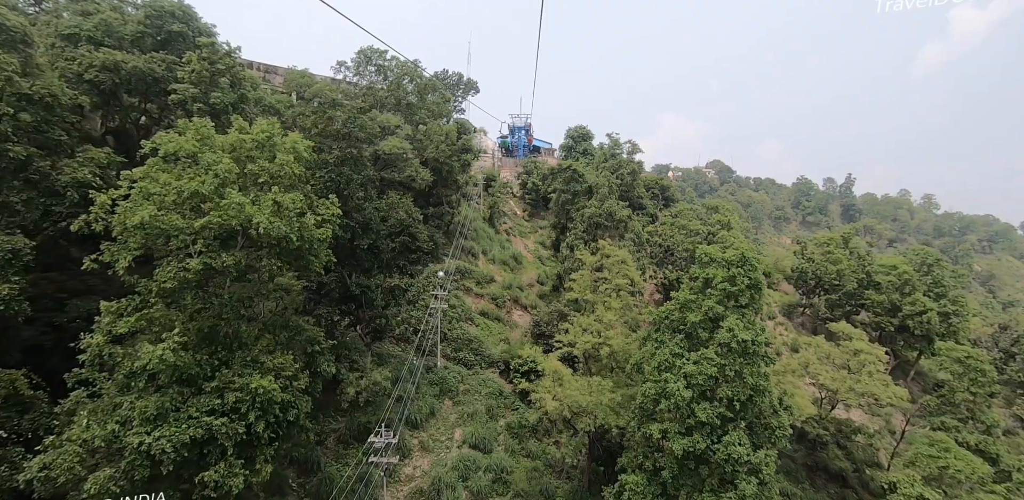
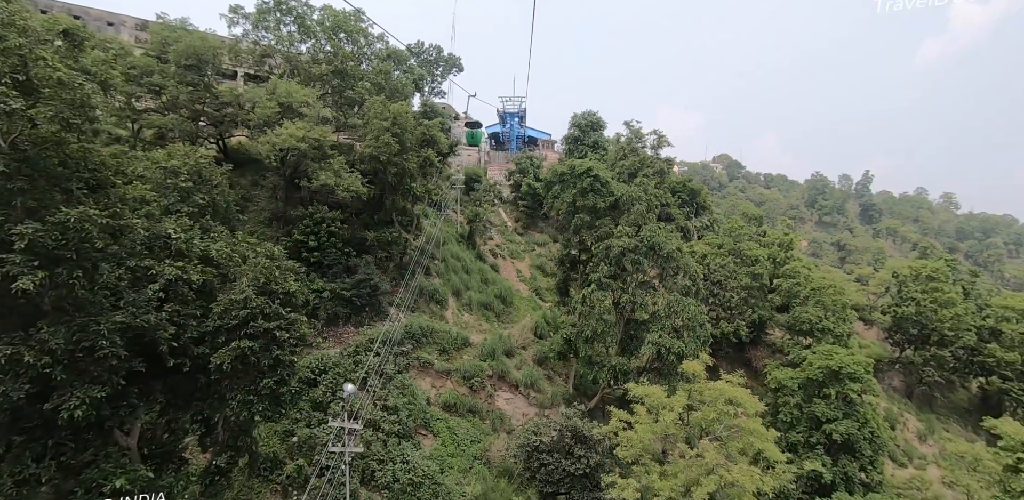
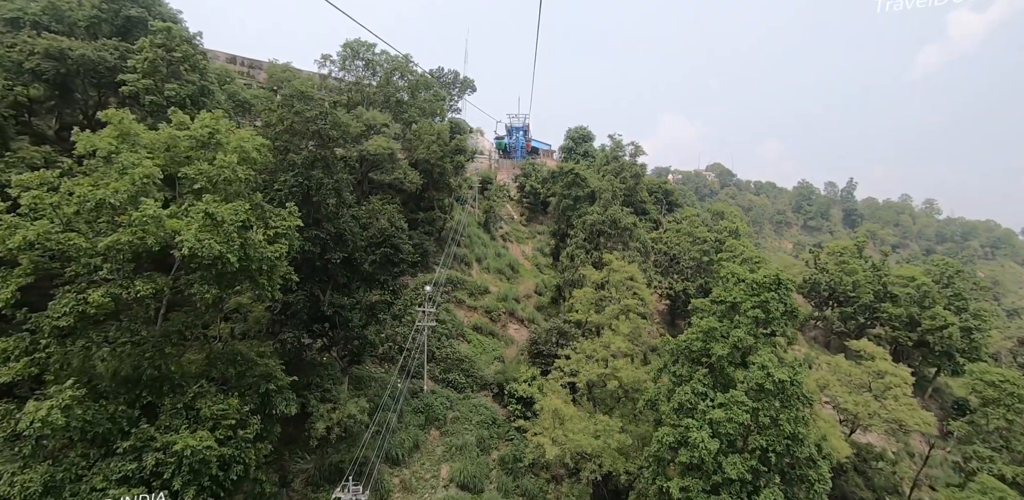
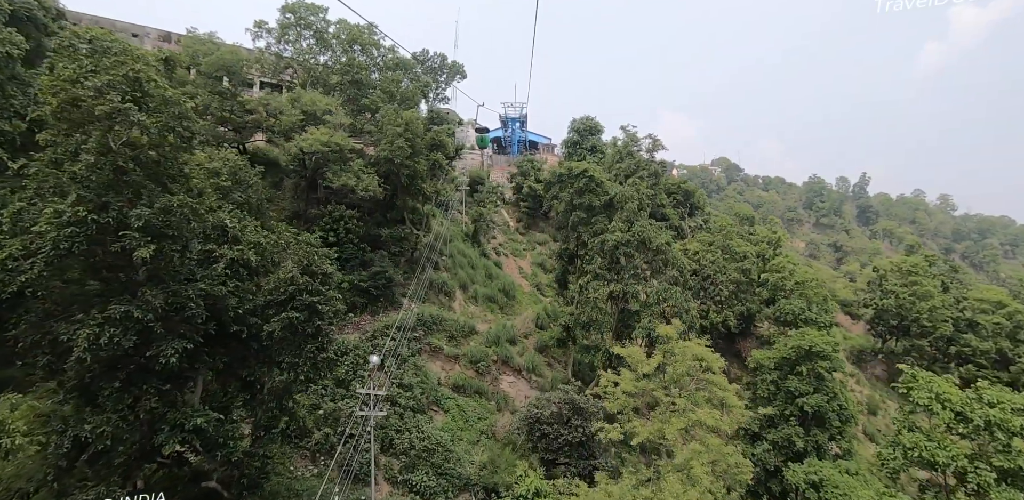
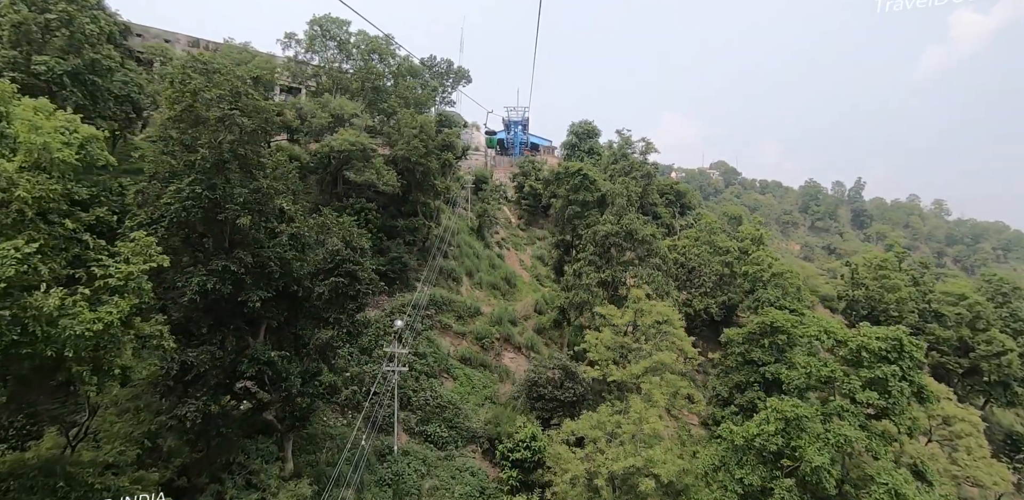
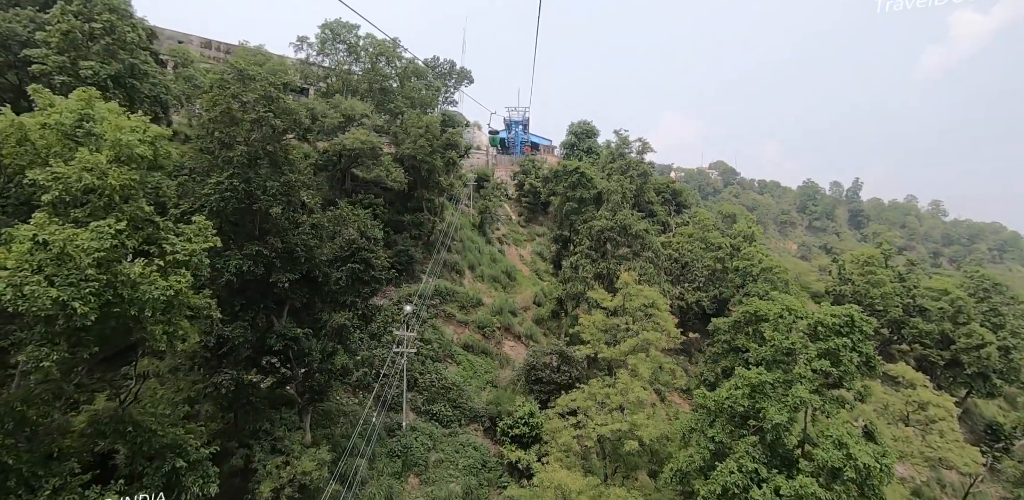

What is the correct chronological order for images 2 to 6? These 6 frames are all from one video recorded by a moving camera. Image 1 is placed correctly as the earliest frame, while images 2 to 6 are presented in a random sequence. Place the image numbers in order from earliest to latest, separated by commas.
3, 6, 5, 4, 2
